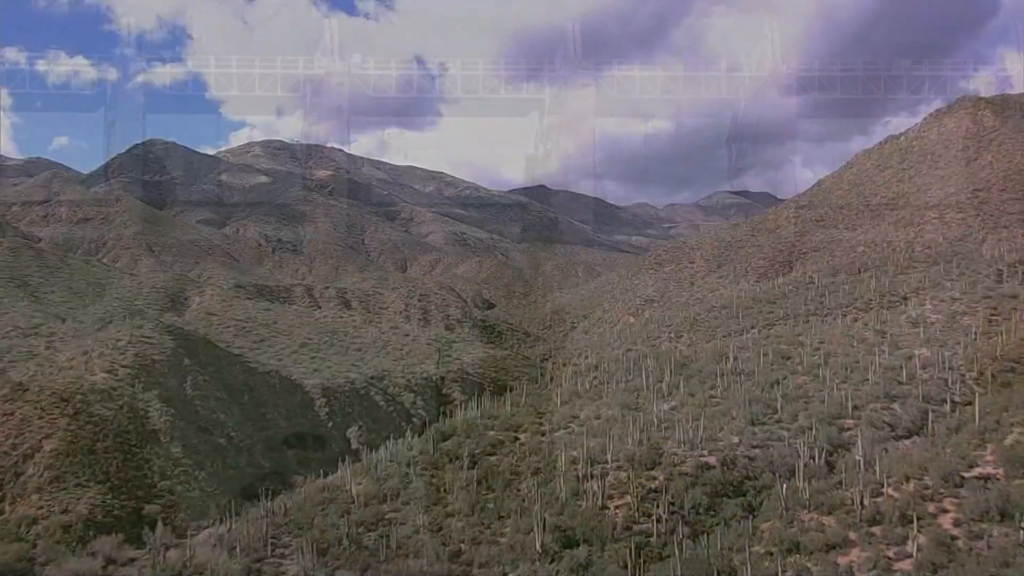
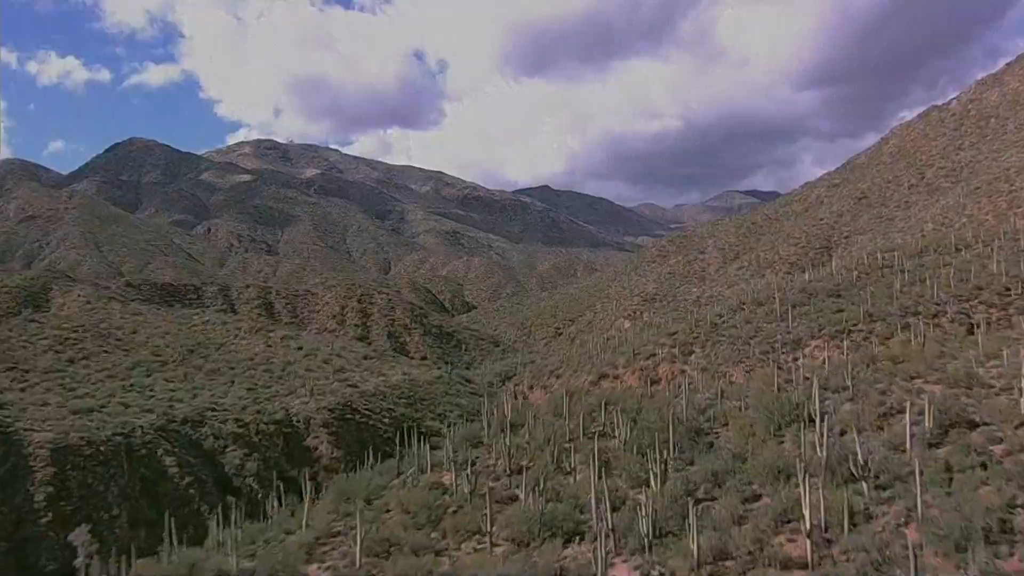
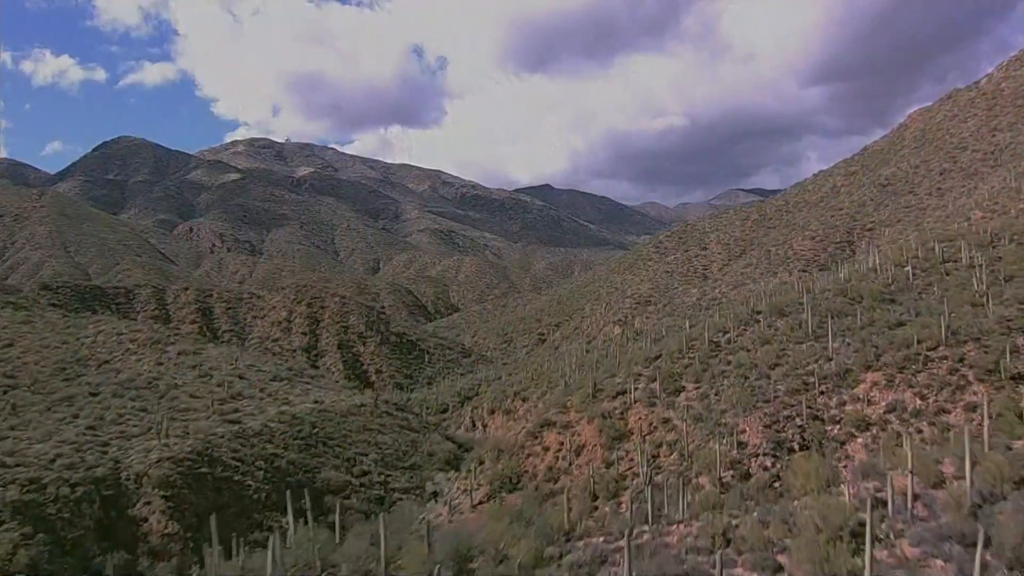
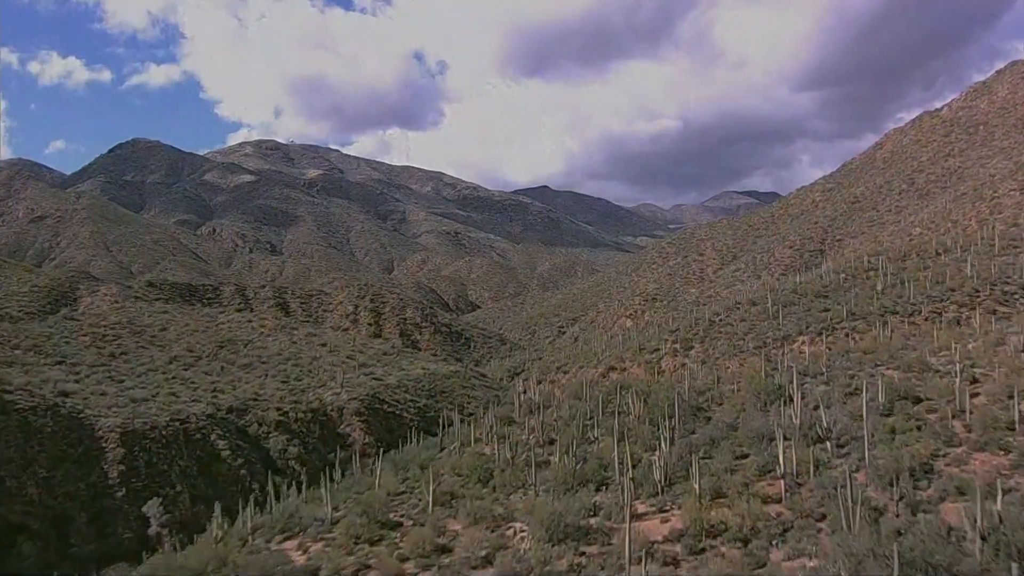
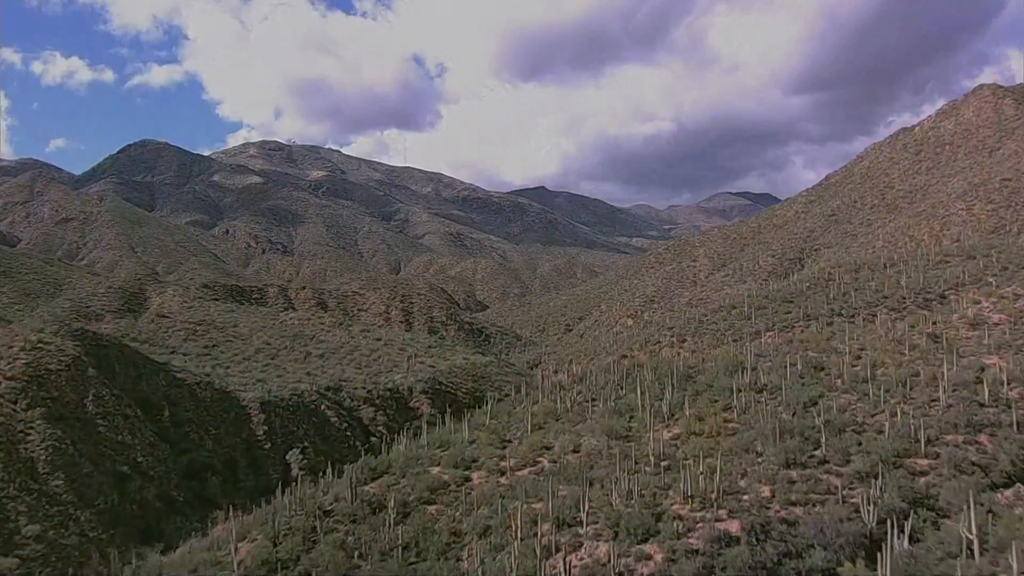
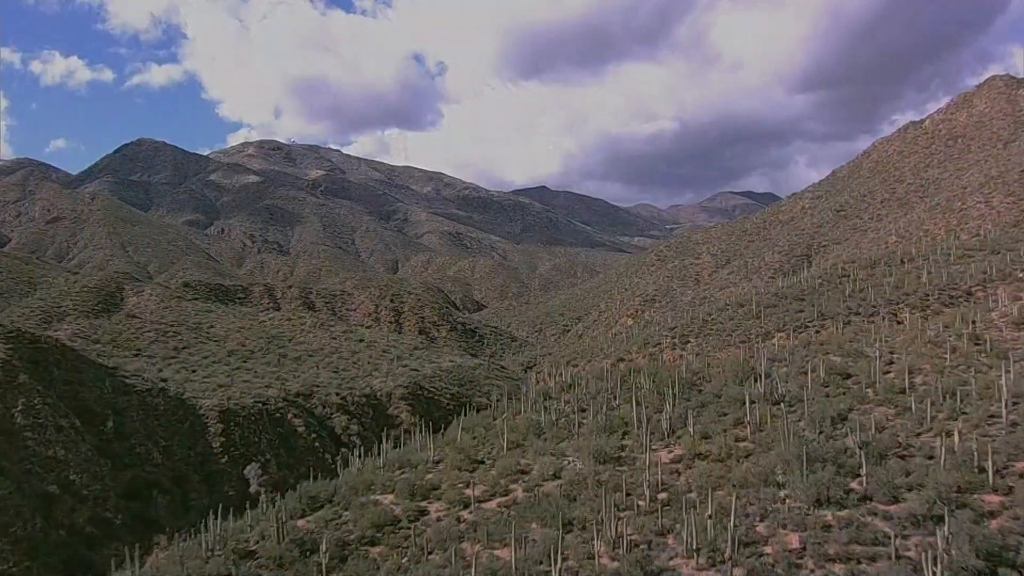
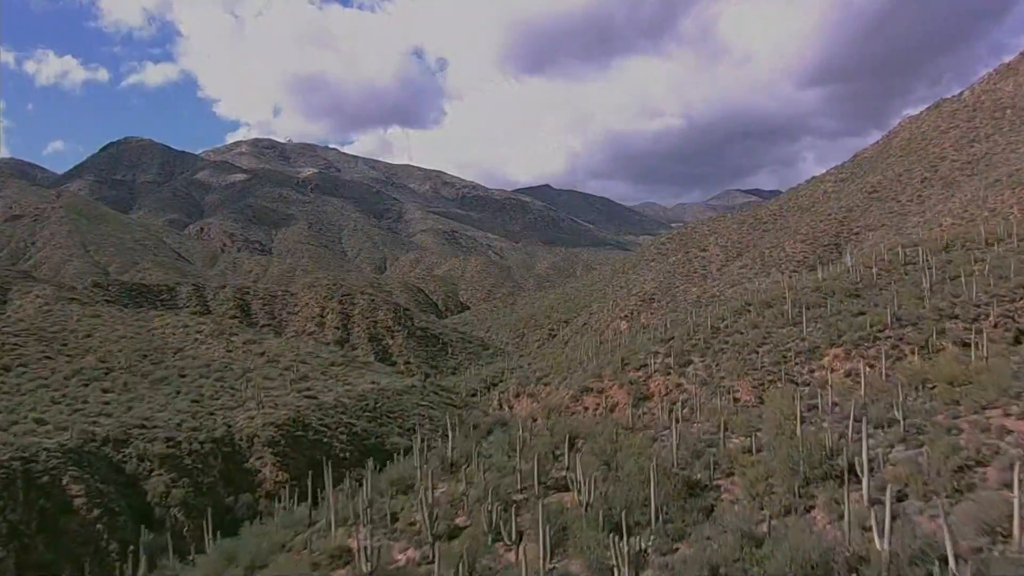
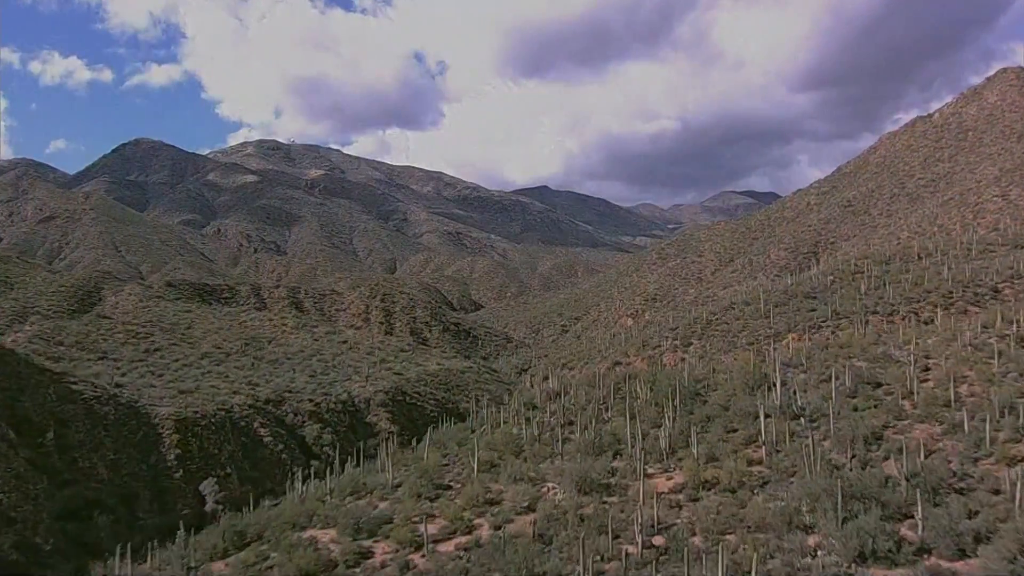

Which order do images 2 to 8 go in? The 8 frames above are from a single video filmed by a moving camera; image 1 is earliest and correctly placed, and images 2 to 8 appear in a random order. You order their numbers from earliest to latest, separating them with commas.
5, 6, 8, 4, 2, 7, 3
